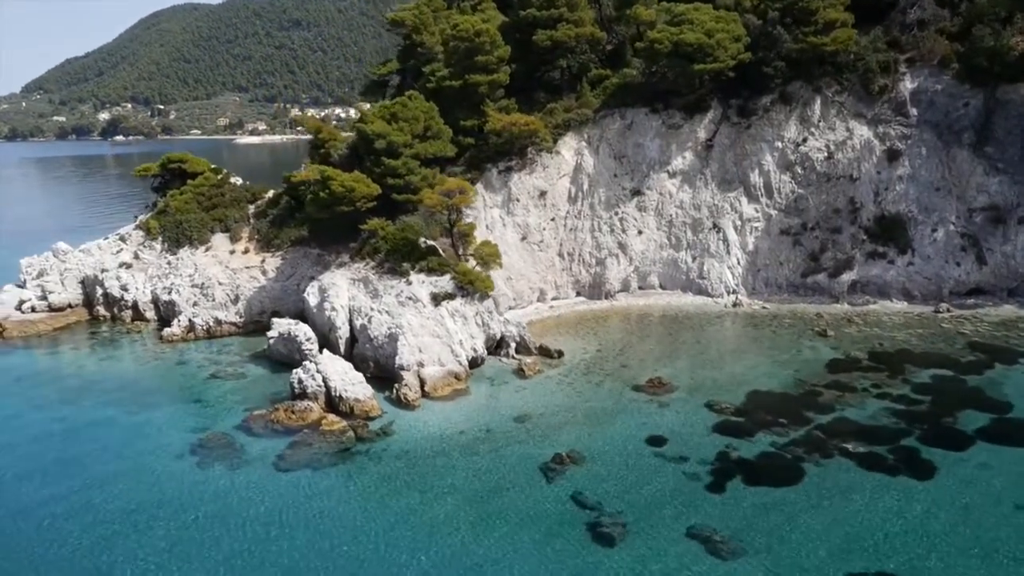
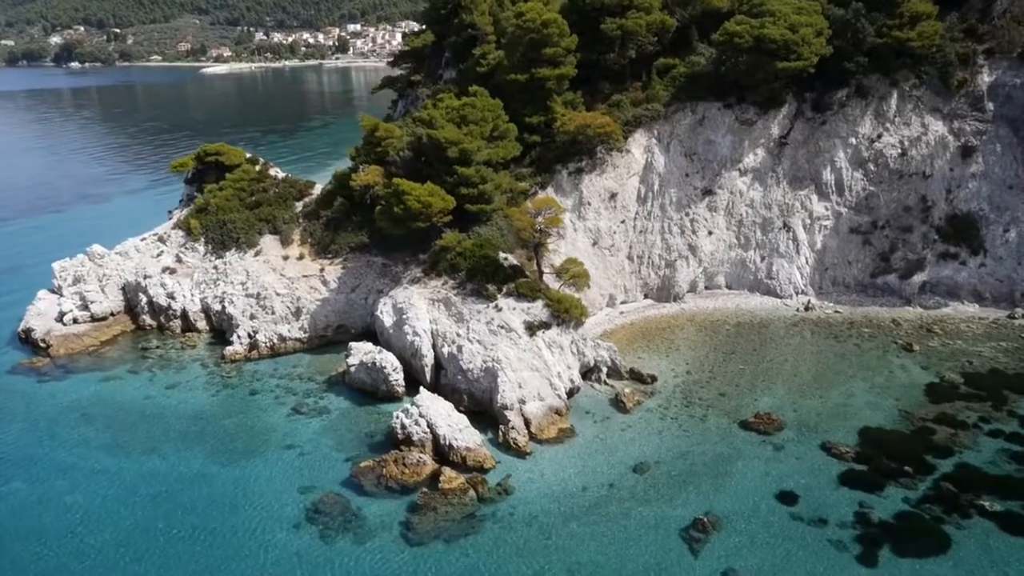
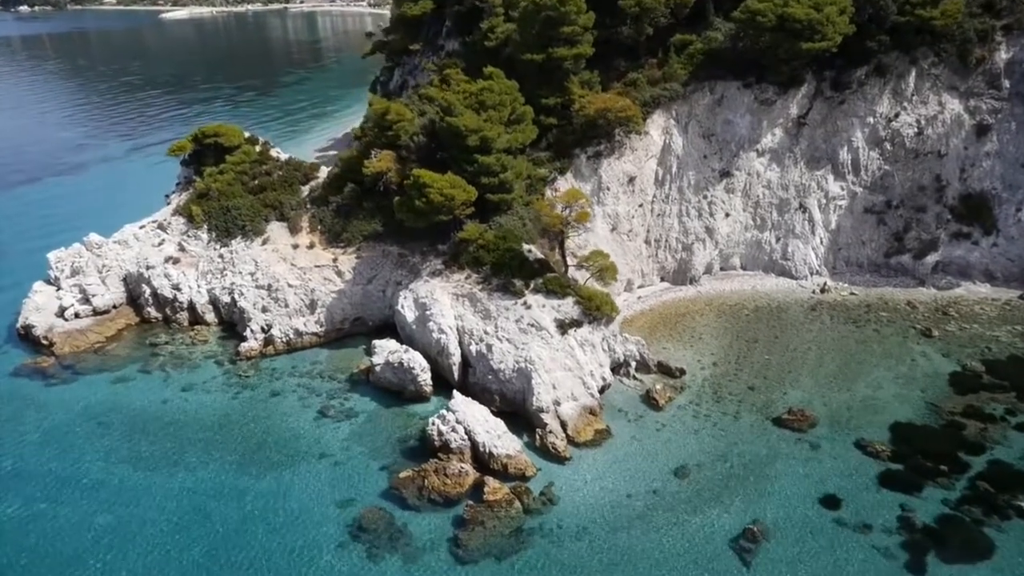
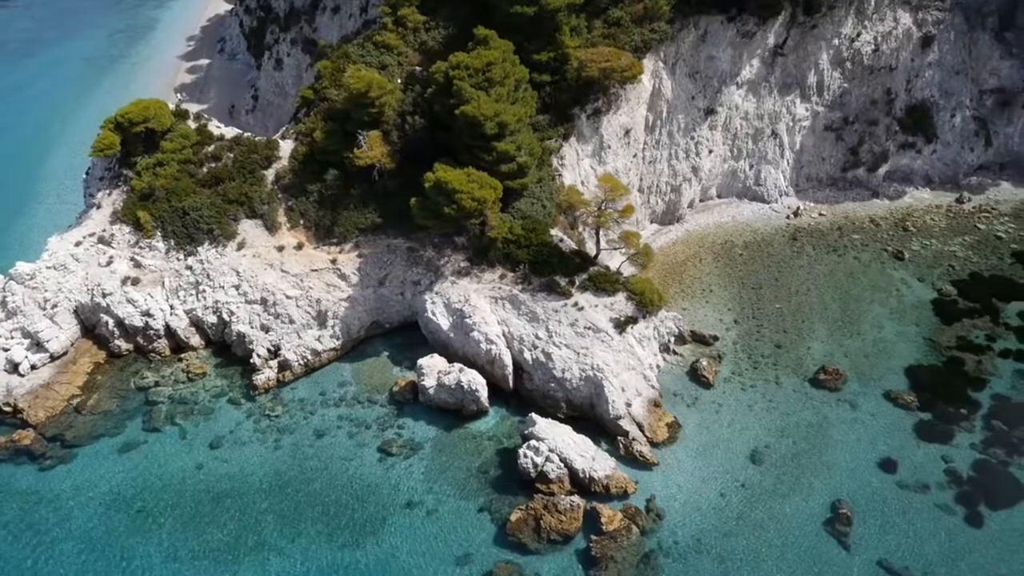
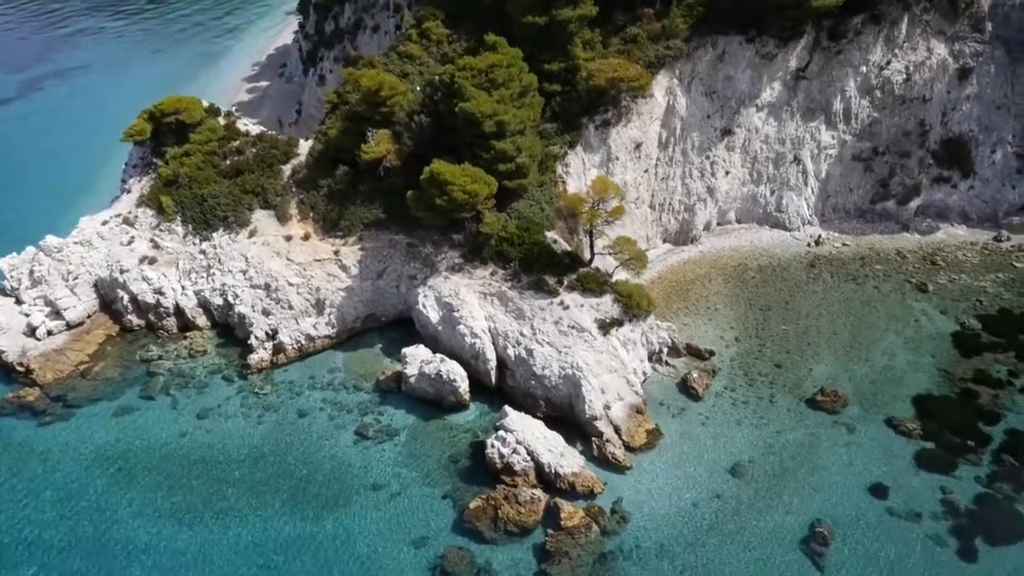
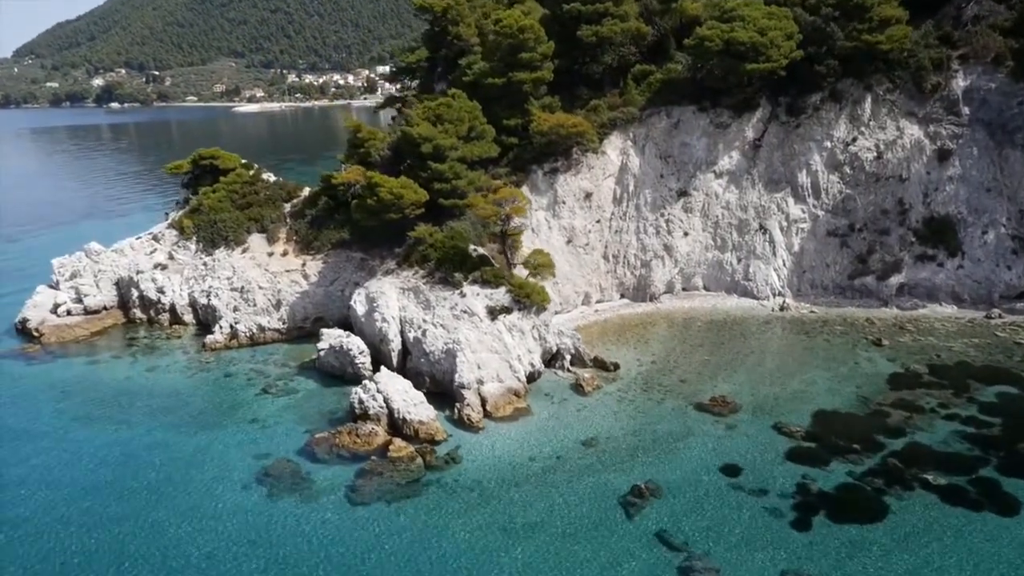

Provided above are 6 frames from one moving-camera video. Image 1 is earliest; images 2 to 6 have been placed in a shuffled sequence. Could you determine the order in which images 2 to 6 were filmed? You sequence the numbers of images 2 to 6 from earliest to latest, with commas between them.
6, 2, 3, 5, 4
